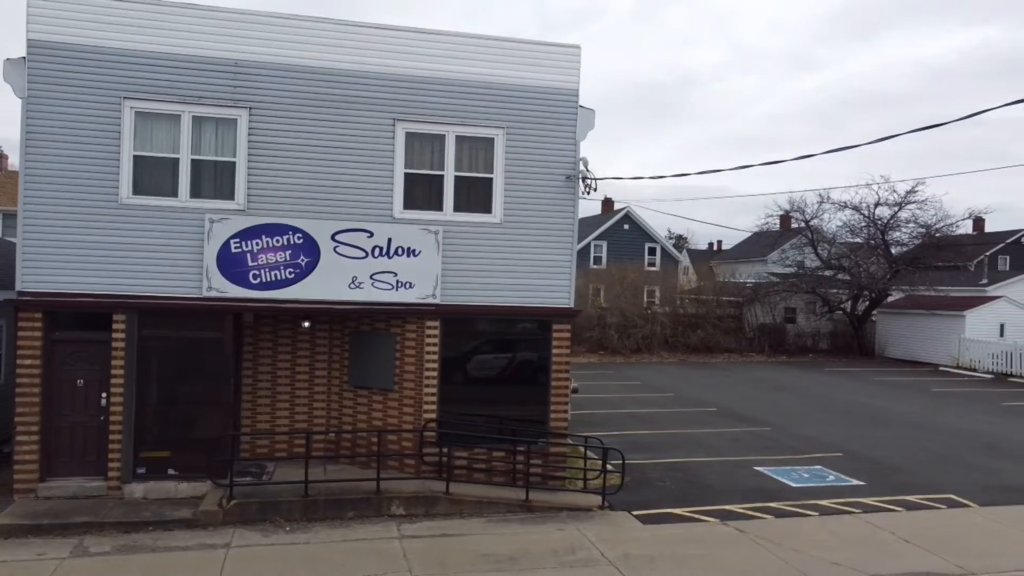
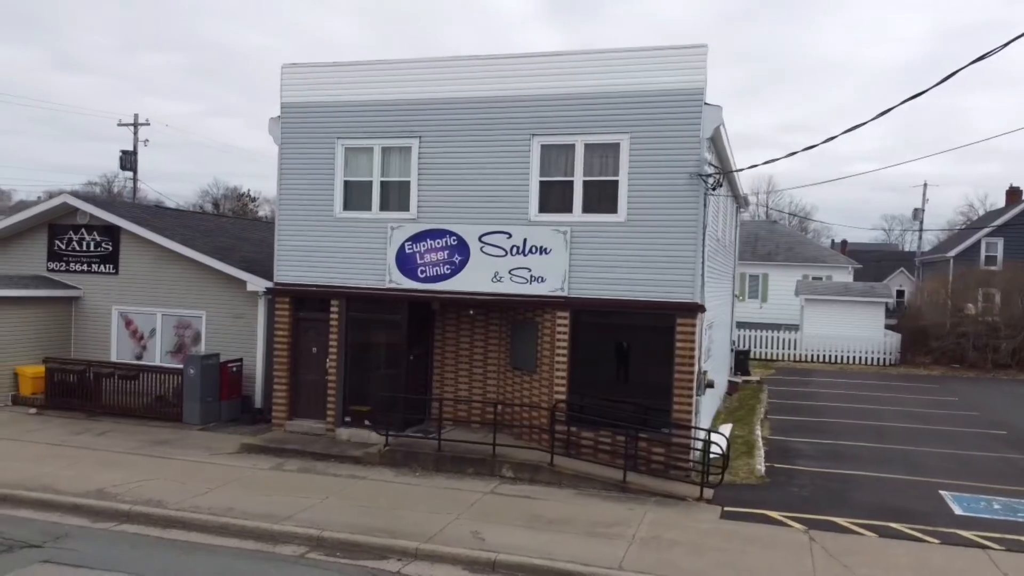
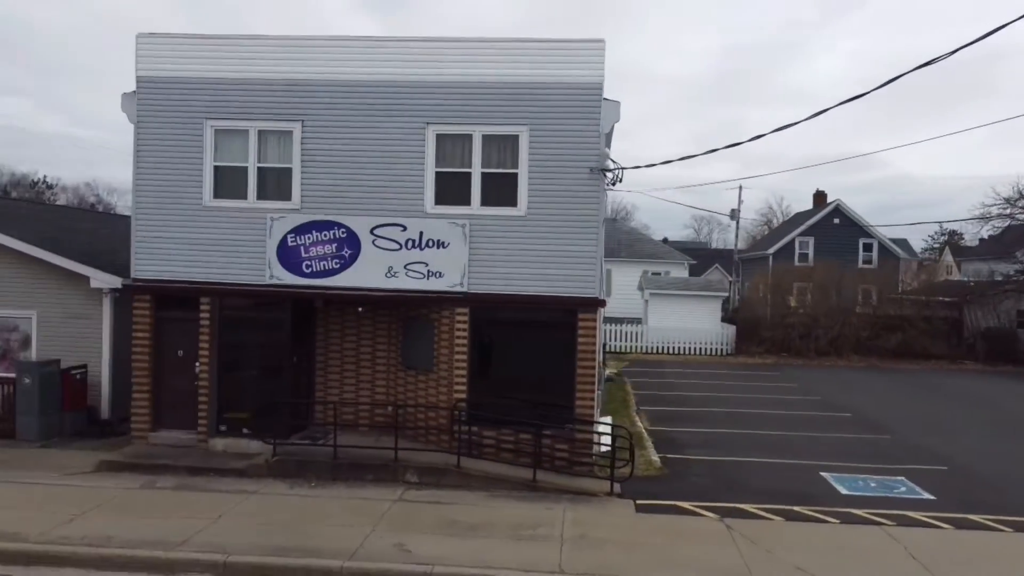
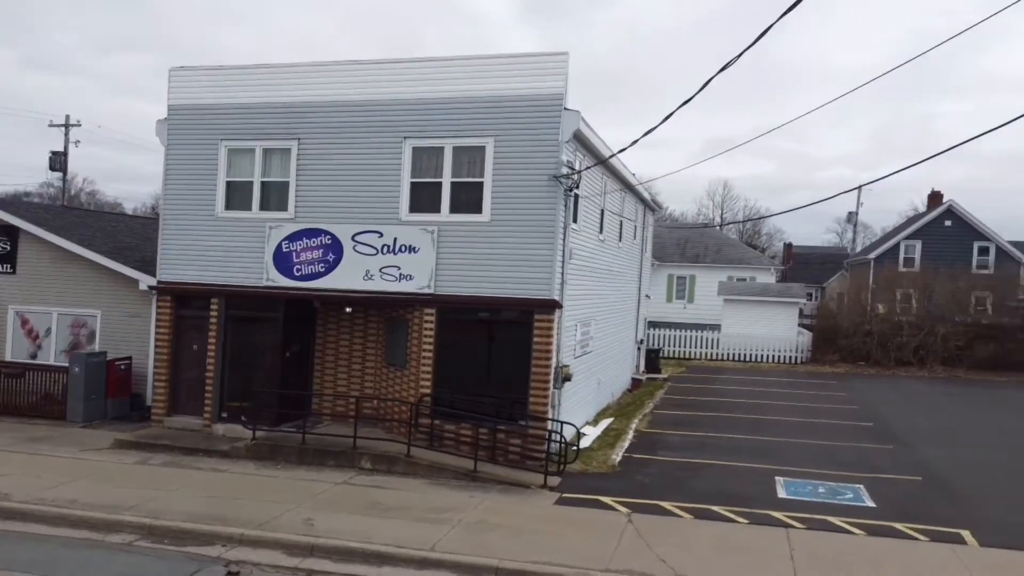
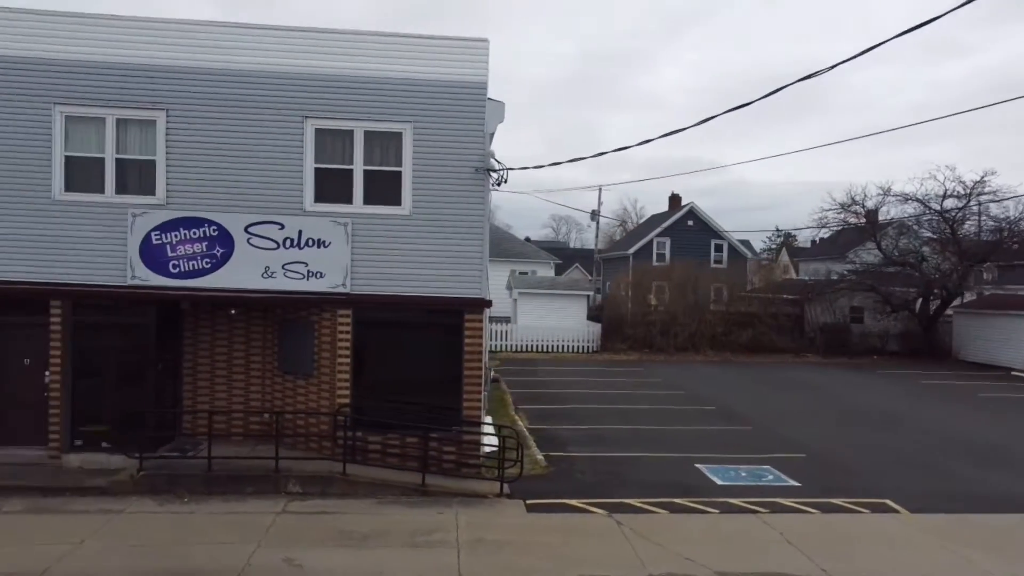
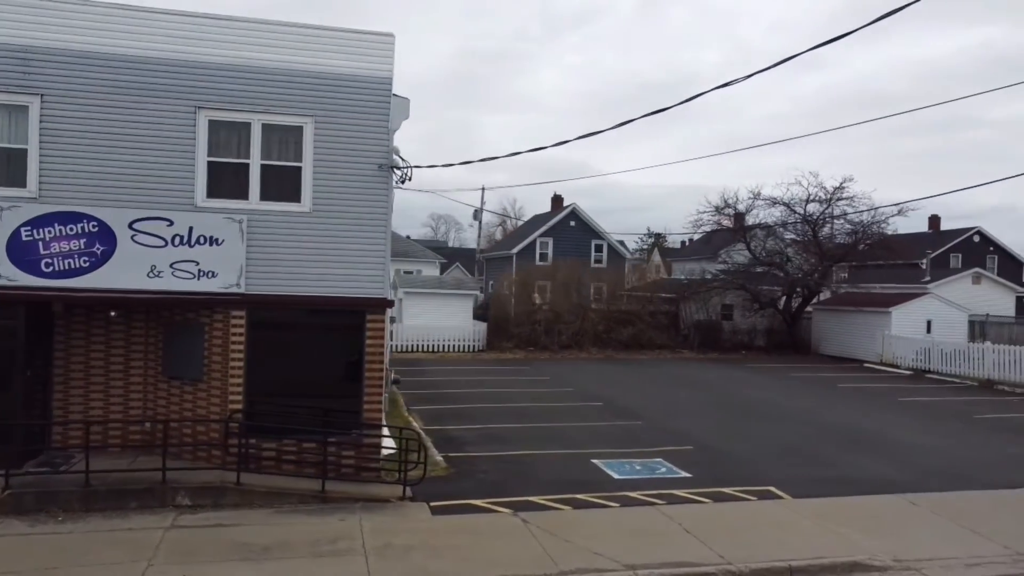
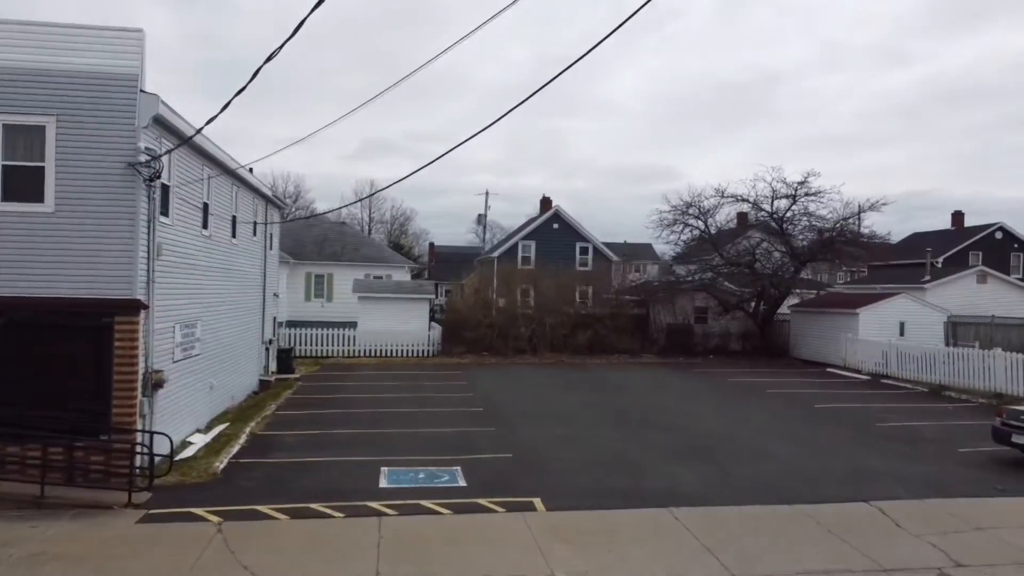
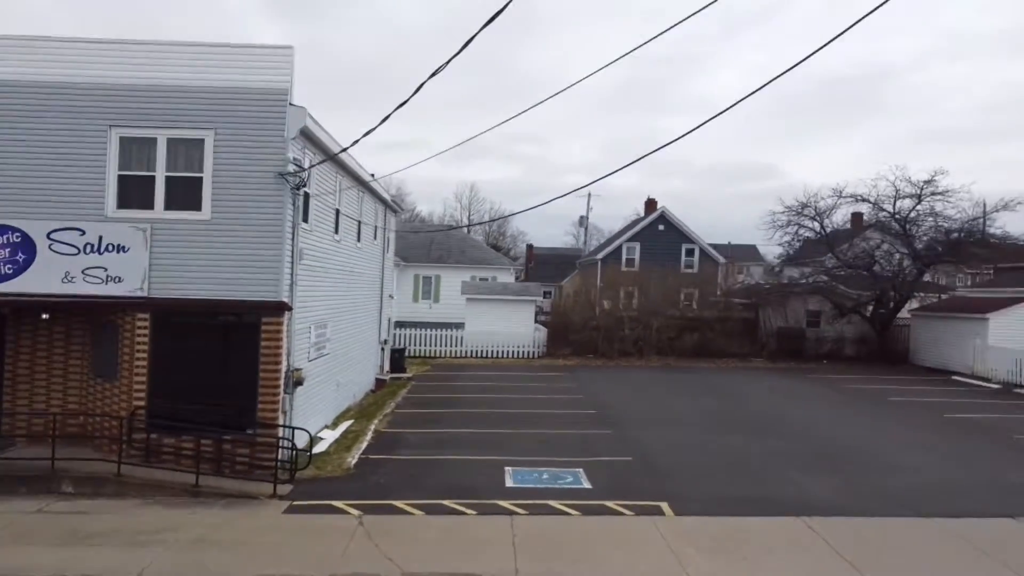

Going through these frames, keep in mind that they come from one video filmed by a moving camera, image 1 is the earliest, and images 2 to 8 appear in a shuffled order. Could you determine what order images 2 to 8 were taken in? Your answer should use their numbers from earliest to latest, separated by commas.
6, 5, 3, 2, 4, 8, 7
